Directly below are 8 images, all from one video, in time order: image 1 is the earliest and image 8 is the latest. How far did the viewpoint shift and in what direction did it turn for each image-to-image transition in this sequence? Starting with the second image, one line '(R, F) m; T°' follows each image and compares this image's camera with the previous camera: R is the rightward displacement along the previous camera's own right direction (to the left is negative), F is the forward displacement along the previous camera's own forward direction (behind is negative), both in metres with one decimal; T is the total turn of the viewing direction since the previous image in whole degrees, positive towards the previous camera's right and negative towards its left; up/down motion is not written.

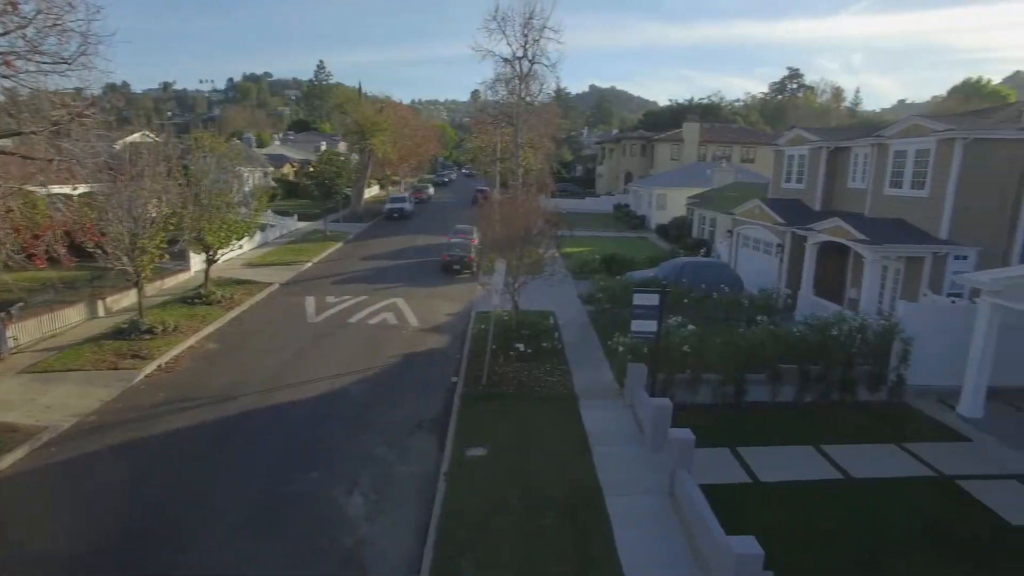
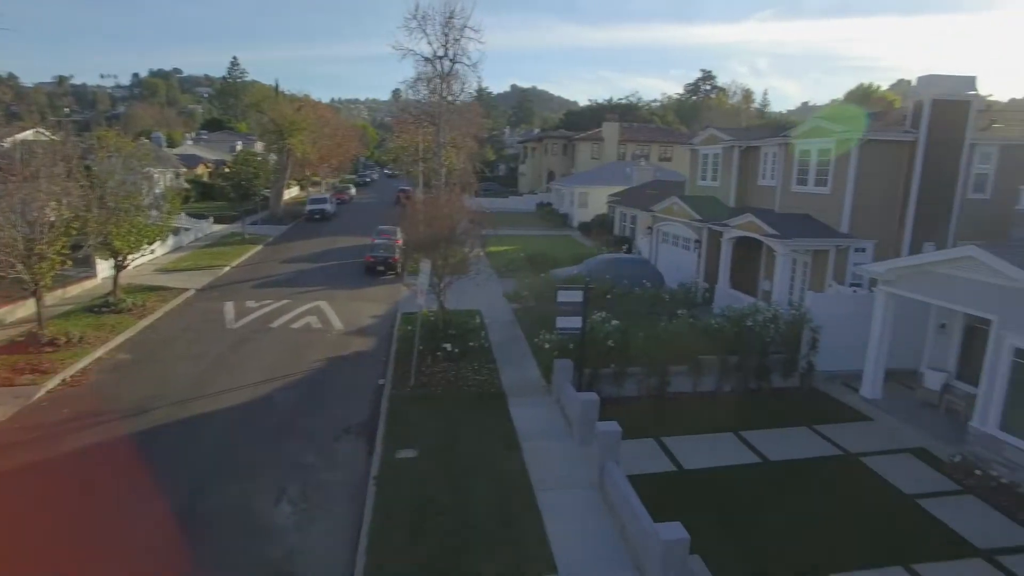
(0.0, -0.1) m; +6°
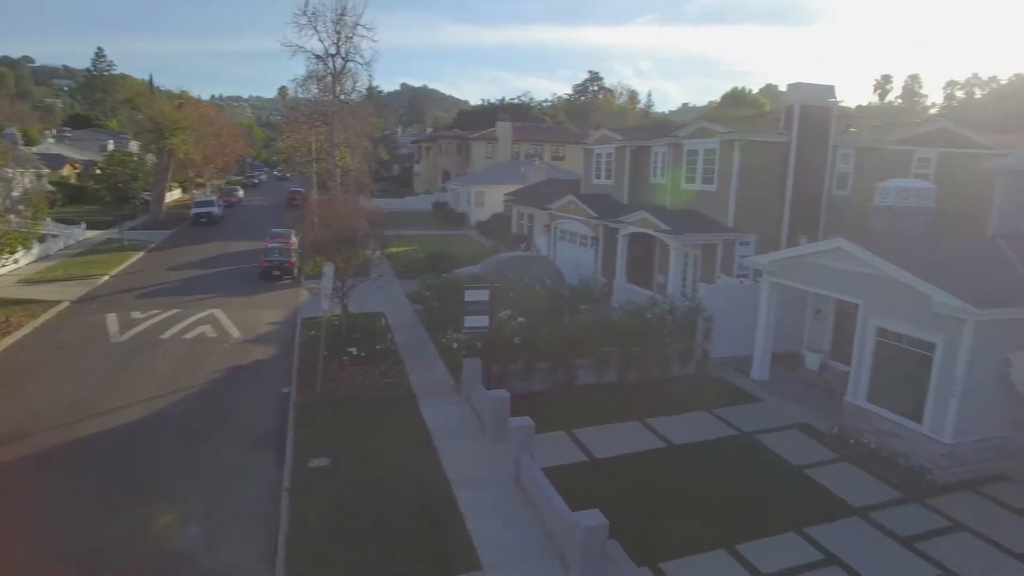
(-0.3, -0.1) m; +9°
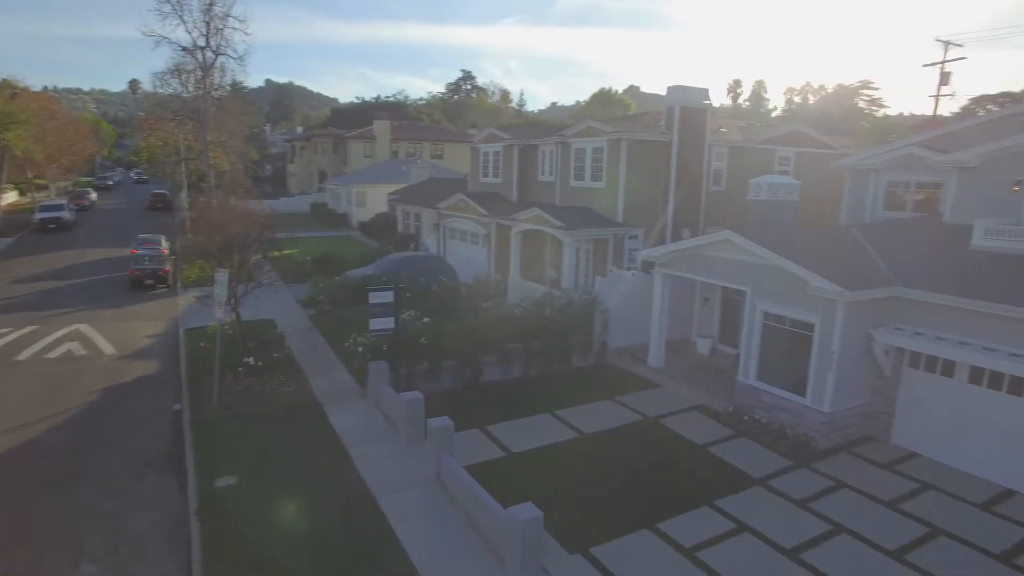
(-0.8, +0.1) m; +11°
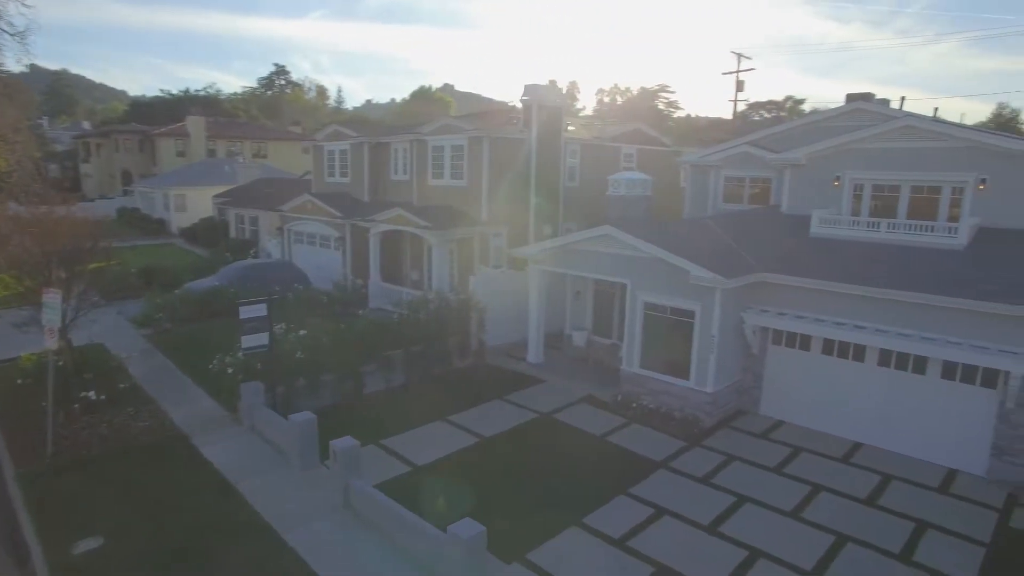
(-1.5, +0.6) m; +16°
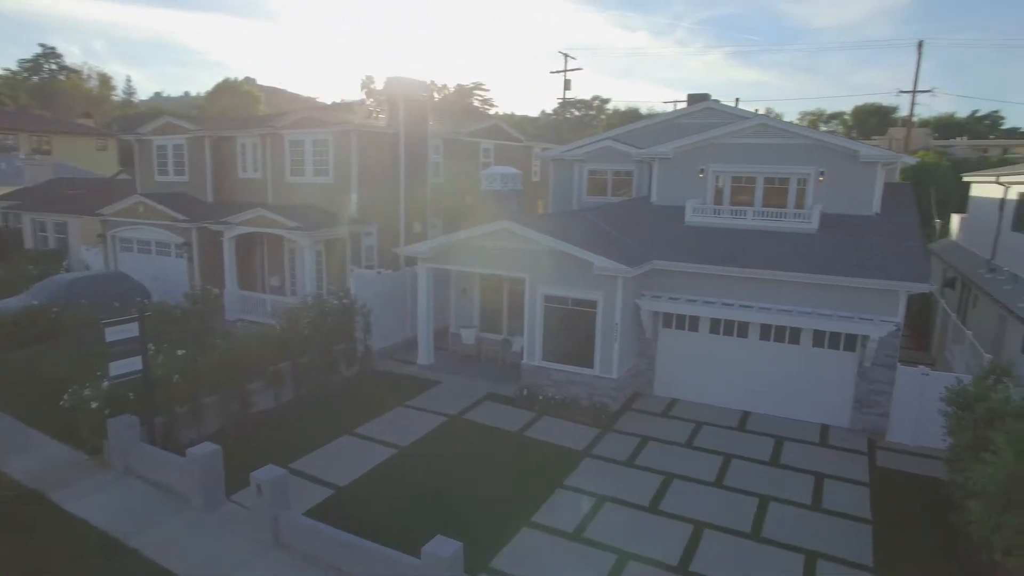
(-2.0, +0.6) m; +16°
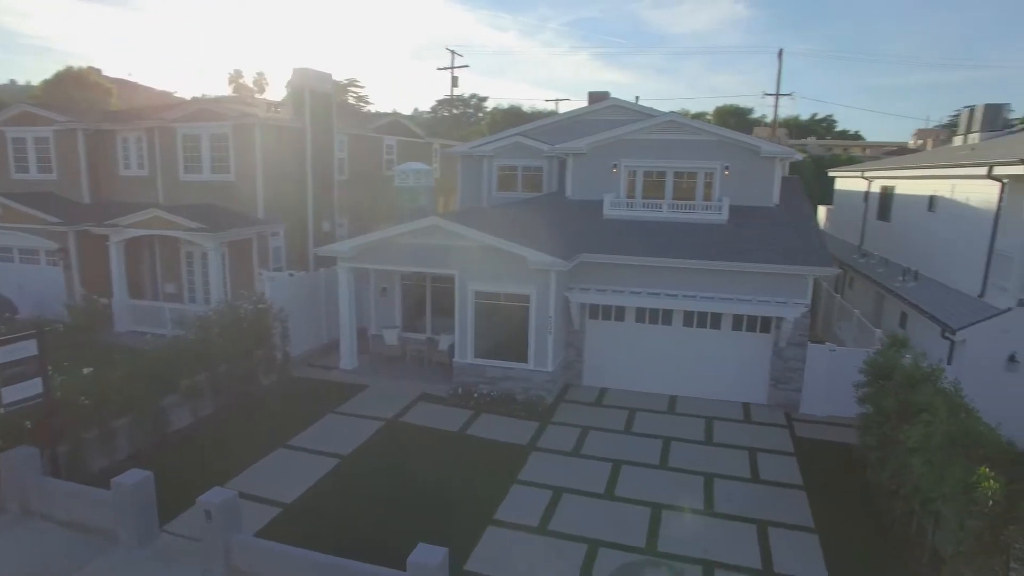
(-1.3, +0.3) m; +11°
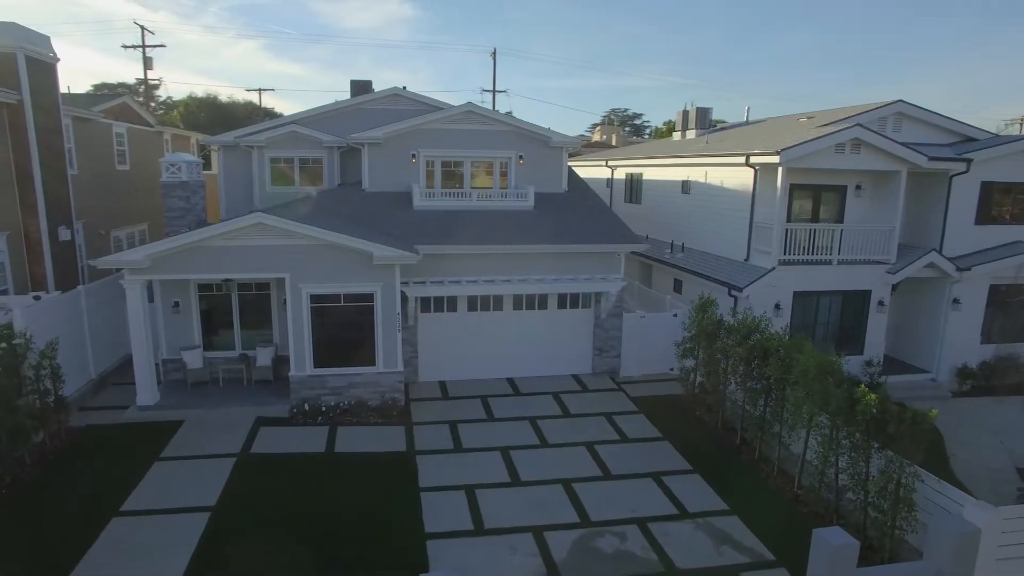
(-3.3, +1.2) m; +27°
